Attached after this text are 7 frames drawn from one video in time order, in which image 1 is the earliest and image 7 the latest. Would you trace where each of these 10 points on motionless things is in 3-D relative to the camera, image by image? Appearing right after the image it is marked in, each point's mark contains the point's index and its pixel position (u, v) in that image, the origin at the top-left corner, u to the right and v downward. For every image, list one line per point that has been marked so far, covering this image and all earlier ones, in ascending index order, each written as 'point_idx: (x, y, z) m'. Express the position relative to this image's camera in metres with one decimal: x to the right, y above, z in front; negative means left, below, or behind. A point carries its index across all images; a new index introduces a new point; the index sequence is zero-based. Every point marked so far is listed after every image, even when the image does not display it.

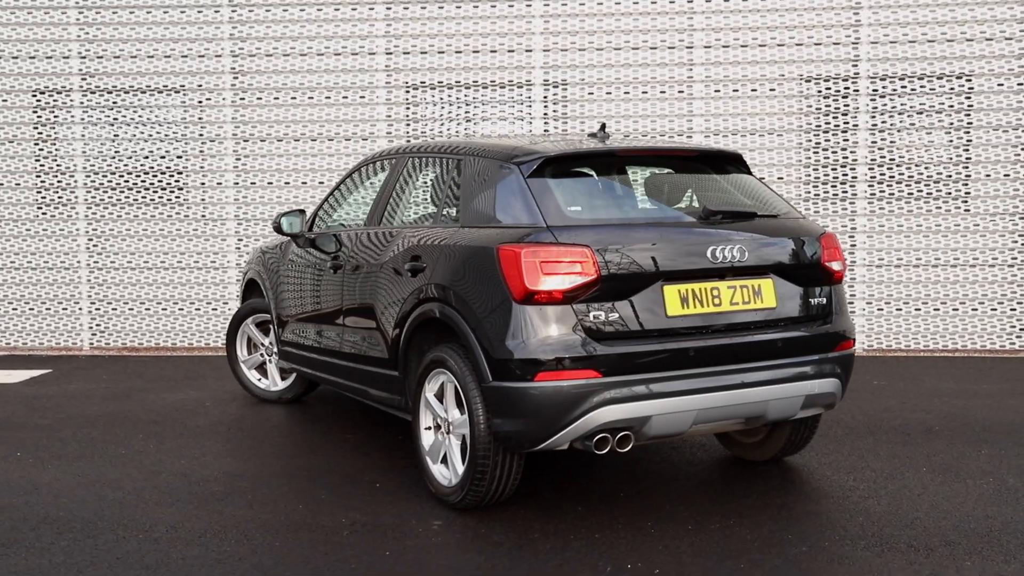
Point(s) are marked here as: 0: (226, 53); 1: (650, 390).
0: (-2.8, +2.2, +9.4) m
1: (+0.5, -0.4, +3.7) m
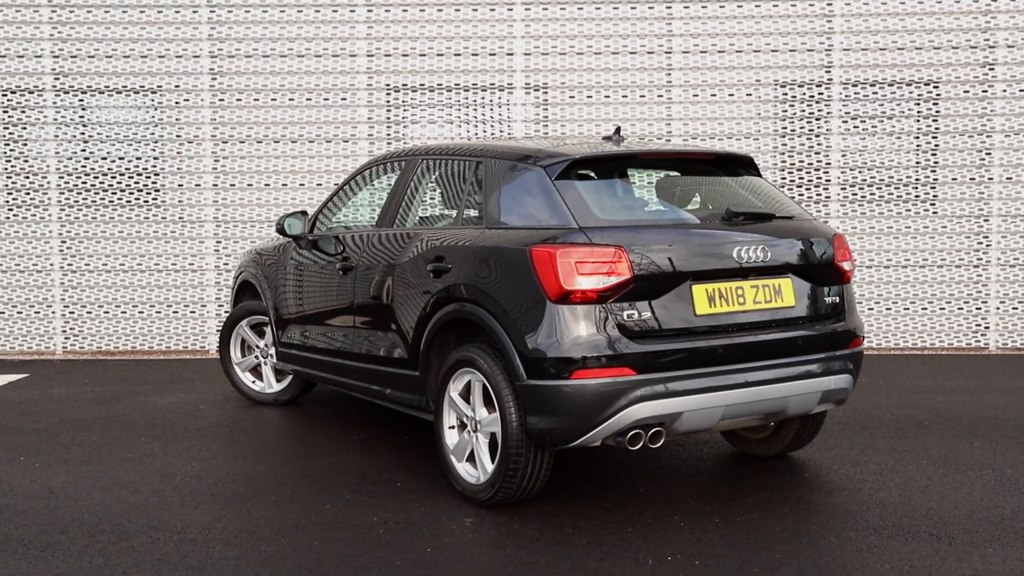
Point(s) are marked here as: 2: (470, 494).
0: (-3.0, +2.2, +9.3) m
1: (+0.6, -0.4, +3.8) m
2: (-0.2, -0.9, +4.2) m
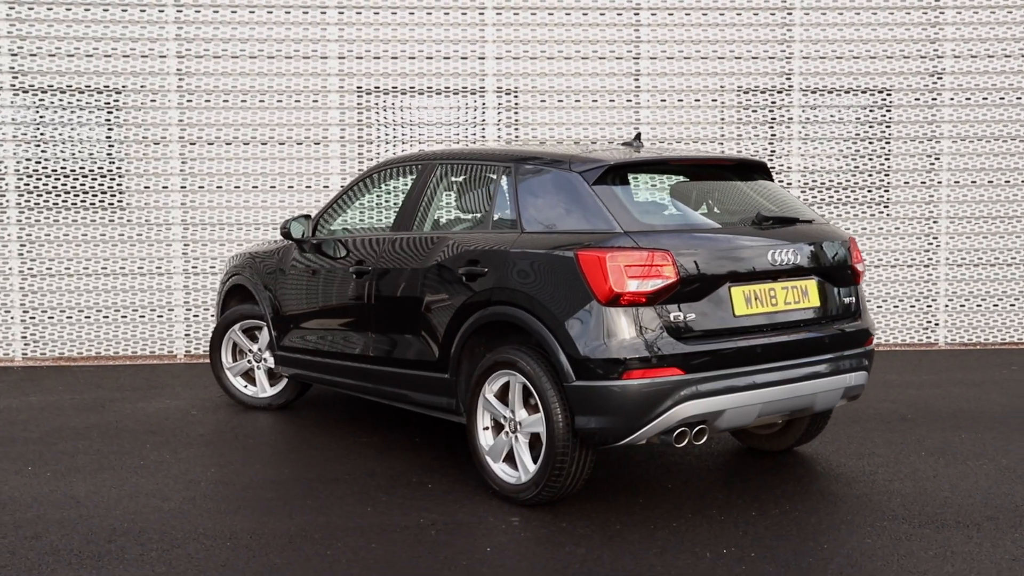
0: (-3.2, +2.2, +9.2) m
1: (+0.8, -0.4, +3.9) m
2: (0.0, -0.9, +4.2) m
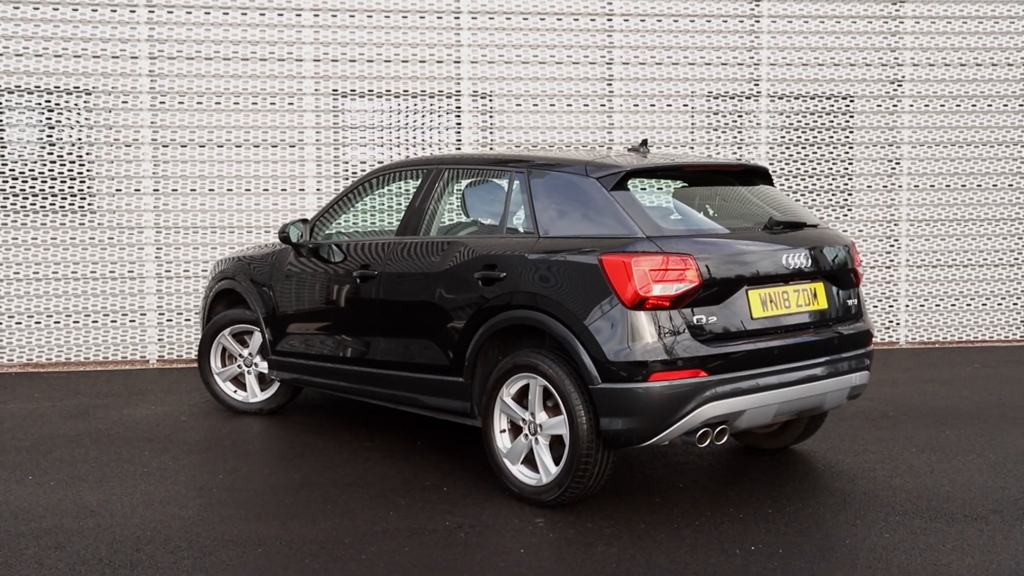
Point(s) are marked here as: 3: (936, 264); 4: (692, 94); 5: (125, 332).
0: (-3.4, +2.1, +9.0) m
1: (+0.9, -0.4, +4.0) m
2: (+0.1, -0.9, +4.3) m
3: (+4.3, +0.2, +9.8) m
4: (+1.8, +1.9, +9.6) m
5: (-3.6, -0.4, +9.2) m
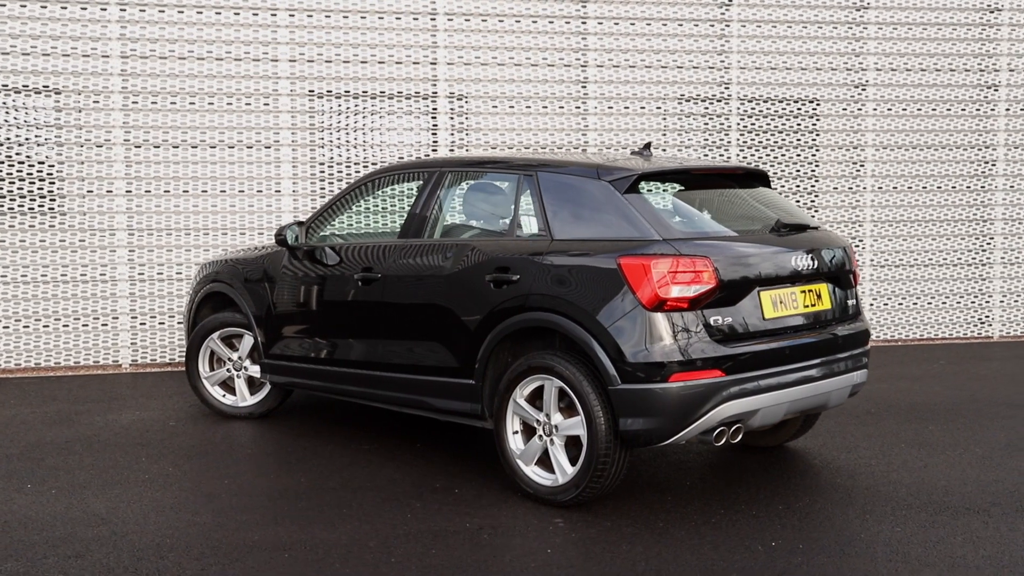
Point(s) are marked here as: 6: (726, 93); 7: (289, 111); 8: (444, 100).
0: (-3.6, +2.1, +8.9) m
1: (+1.0, -0.4, +4.1) m
2: (+0.1, -0.9, +4.3) m
3: (+4.0, +0.2, +10.1) m
4: (+1.5, +1.9, +9.7) m
5: (-3.8, -0.4, +9.0) m
6: (+2.2, +2.0, +9.8) m
7: (-2.1, +1.7, +9.2) m
8: (-0.6, +1.8, +9.4) m
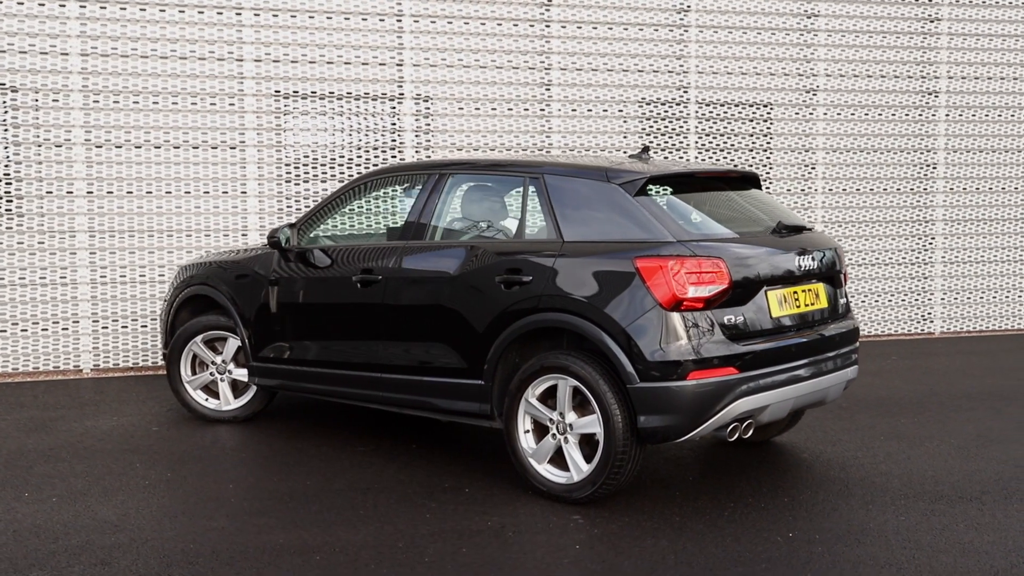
0: (-3.9, +2.1, +8.7) m
1: (+1.1, -0.4, +4.3) m
2: (+0.2, -0.9, +4.4) m
3: (+3.6, +0.3, +10.4) m
4: (+1.2, +1.9, +9.9) m
5: (-4.1, -0.5, +8.8) m
6: (+1.8, +2.0, +10.0) m
7: (-2.4, +1.7, +9.1) m
8: (-1.0, +1.8, +9.4) m
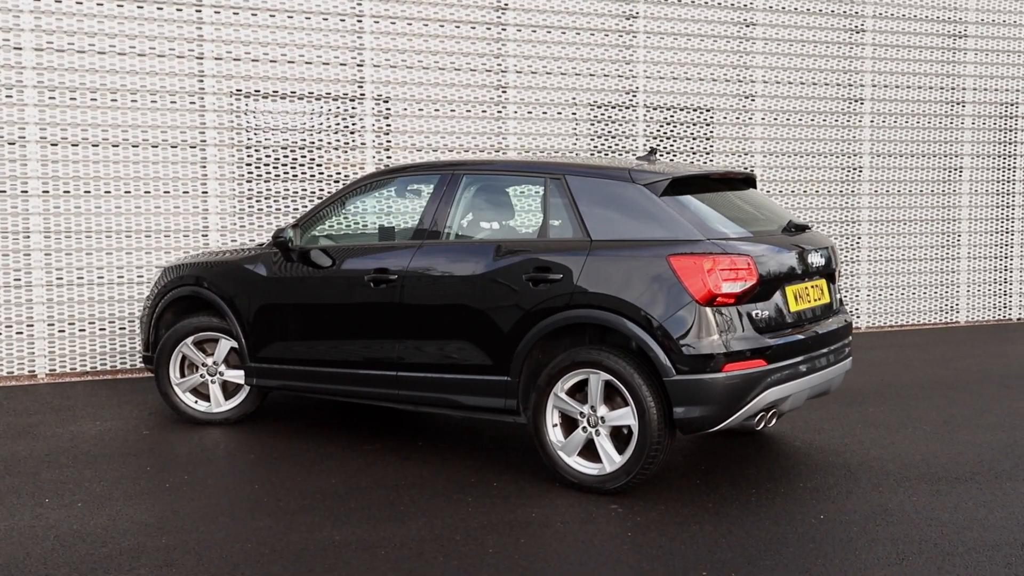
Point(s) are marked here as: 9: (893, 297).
0: (-4.2, +2.1, +8.4) m
1: (+1.2, -0.4, +4.5) m
2: (+0.4, -0.9, +4.5) m
3: (+3.2, +0.3, +10.9) m
4: (+0.8, +1.9, +10.1) m
5: (-4.3, -0.5, +8.5) m
6: (+1.4, +2.0, +10.3) m
7: (-2.7, +1.6, +9.0) m
8: (-1.3, +1.8, +9.5) m
9: (+4.4, -0.1, +11.2) m
